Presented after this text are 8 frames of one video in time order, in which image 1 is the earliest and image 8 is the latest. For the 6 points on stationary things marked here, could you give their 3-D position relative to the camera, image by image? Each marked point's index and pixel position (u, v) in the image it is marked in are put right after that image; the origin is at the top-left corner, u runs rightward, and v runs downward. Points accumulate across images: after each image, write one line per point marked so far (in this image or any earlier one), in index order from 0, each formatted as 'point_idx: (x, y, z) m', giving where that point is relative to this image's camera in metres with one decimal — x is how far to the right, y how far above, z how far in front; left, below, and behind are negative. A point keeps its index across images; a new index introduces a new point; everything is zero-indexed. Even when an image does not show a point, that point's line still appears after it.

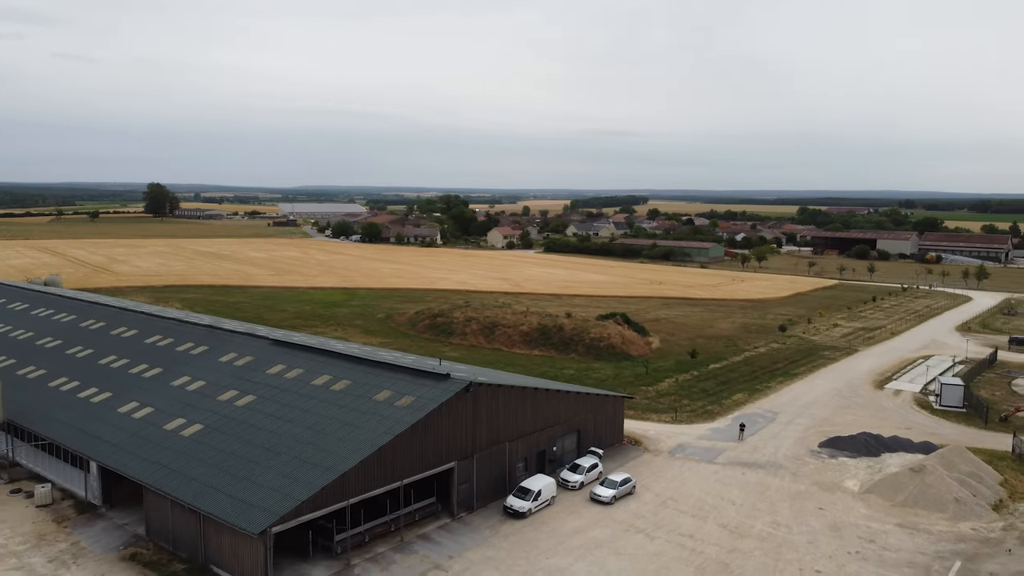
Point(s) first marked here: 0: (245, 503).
0: (-5.5, -4.5, +16.9) m
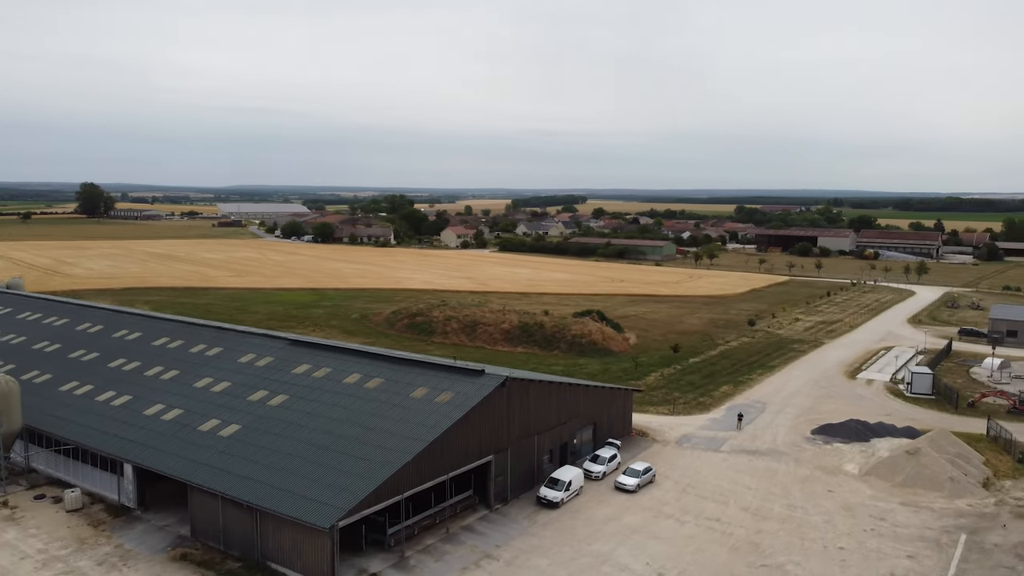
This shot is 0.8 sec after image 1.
0: (-4.3, -4.5, +17.2) m
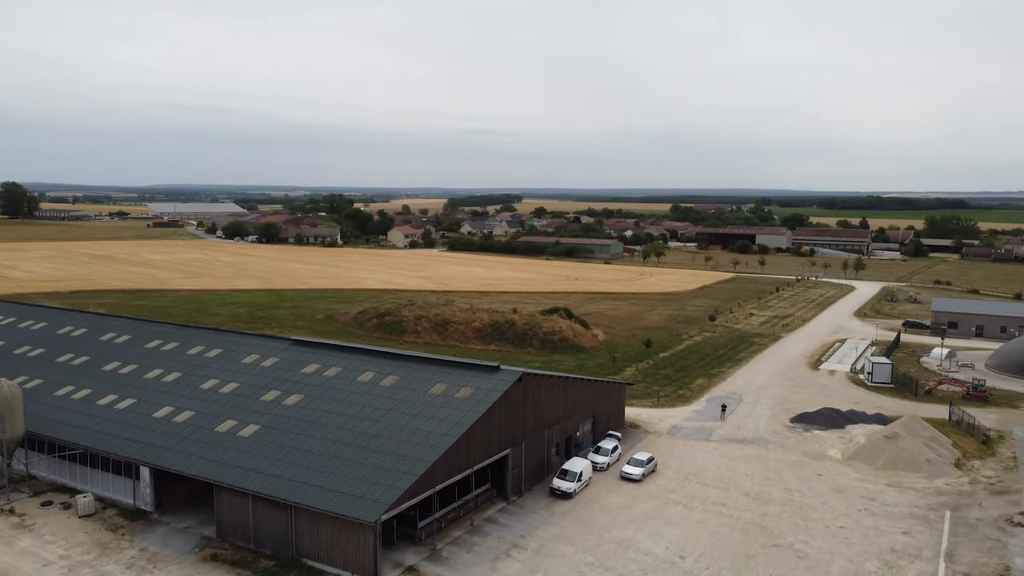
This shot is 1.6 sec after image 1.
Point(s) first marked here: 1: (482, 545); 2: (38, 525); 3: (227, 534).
0: (-3.6, -4.5, +17.5) m
1: (-0.7, -6.1, +19.1) m
2: (-11.7, -5.9, +20.0) m
3: (-6.7, -5.8, +18.9) m
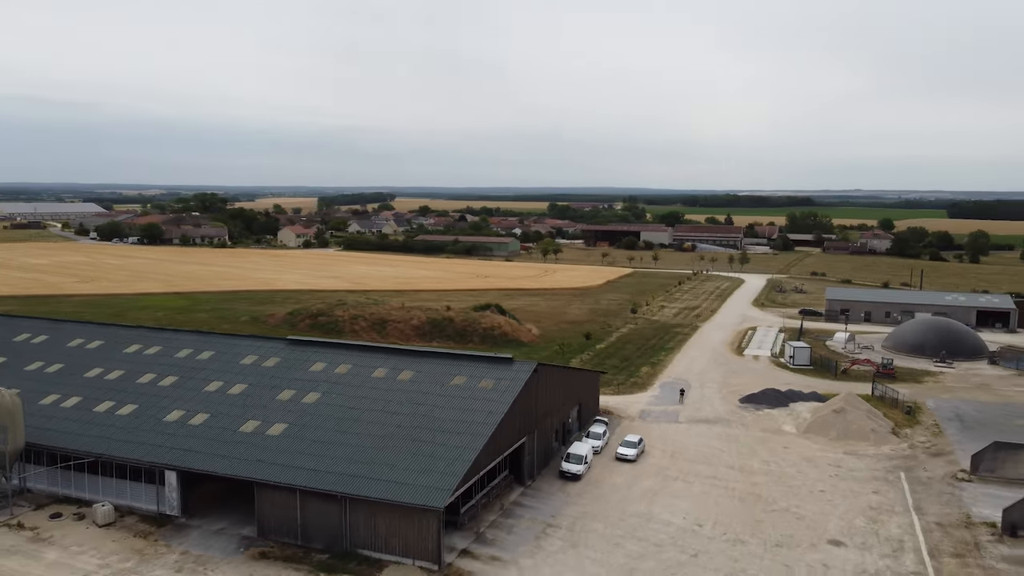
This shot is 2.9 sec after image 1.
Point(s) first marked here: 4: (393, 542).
0: (-2.4, -4.4, +18.1) m
1: (+0.2, -5.9, +20.1) m
2: (-10.8, -5.9, +19.3) m
3: (-5.7, -5.7, +19.0) m
4: (-2.6, -5.6, +18.0) m
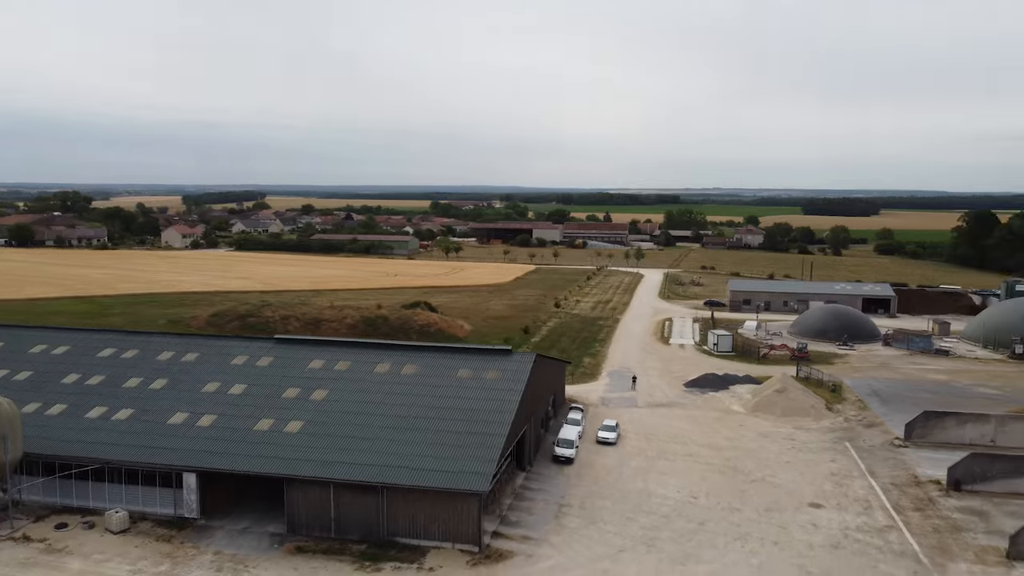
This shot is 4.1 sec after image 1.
0: (-1.7, -4.3, +18.8) m
1: (+0.6, -5.8, +21.2) m
2: (-10.1, -6.0, +18.7) m
3: (-5.0, -5.7, +19.2) m
4: (-1.8, -5.5, +18.7) m
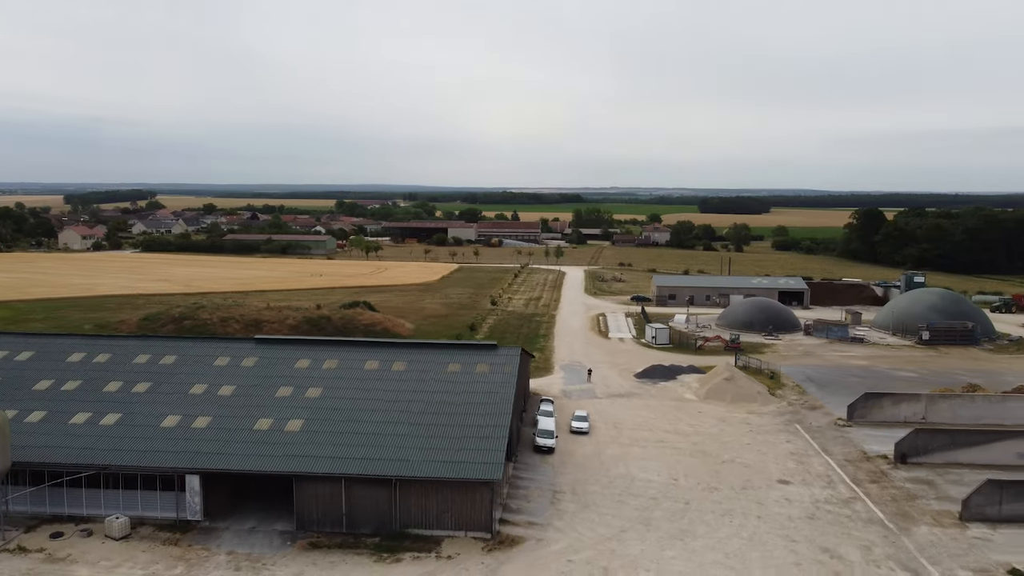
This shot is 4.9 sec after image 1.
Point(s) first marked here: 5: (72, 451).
0: (-1.5, -4.2, +19.4) m
1: (+0.6, -5.7, +22.0) m
2: (-9.8, -6.0, +18.2) m
3: (-4.8, -5.7, +19.4) m
4: (-1.6, -5.5, +19.2) m
5: (-10.9, -4.0, +19.9) m
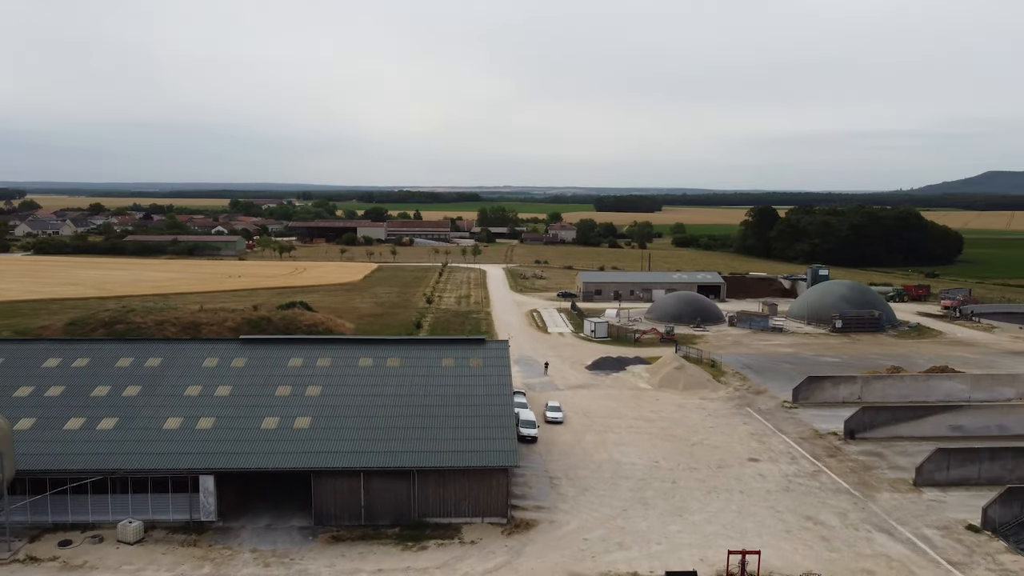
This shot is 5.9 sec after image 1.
0: (-1.1, -4.1, +20.1) m
1: (+0.6, -5.5, +23.0) m
2: (-9.2, -6.0, +17.9) m
3: (-4.5, -5.6, +19.7) m
4: (-1.2, -5.4, +19.9) m
5: (-10.5, -4.1, +19.4) m
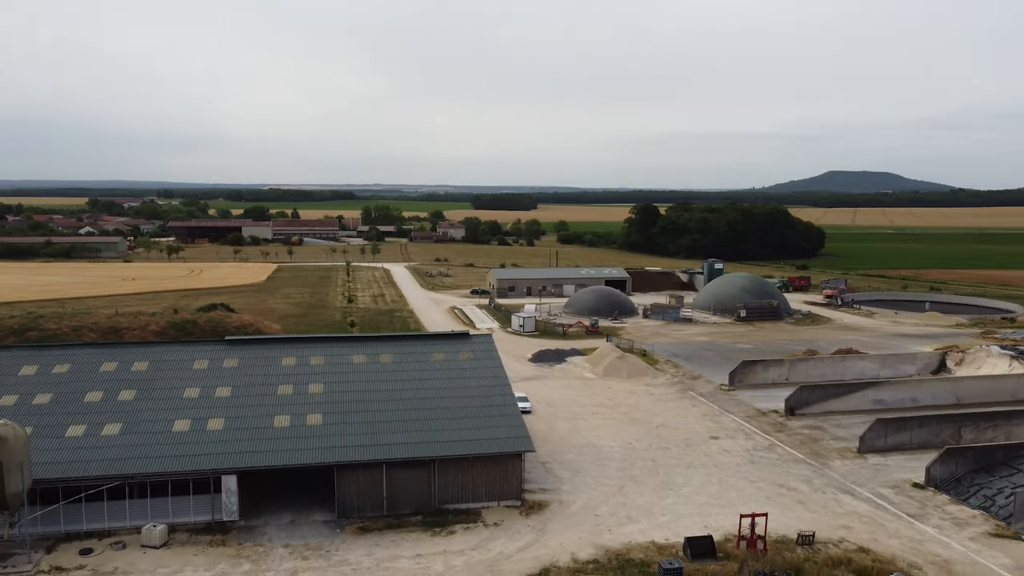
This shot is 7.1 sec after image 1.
0: (-0.8, -4.0, +21.1) m
1: (+0.4, -5.4, +24.2) m
2: (-8.4, -6.1, +17.7) m
3: (-4.0, -5.6, +20.2) m
4: (-0.9, -5.3, +20.9) m
5: (-10.0, -4.1, +19.0) m
